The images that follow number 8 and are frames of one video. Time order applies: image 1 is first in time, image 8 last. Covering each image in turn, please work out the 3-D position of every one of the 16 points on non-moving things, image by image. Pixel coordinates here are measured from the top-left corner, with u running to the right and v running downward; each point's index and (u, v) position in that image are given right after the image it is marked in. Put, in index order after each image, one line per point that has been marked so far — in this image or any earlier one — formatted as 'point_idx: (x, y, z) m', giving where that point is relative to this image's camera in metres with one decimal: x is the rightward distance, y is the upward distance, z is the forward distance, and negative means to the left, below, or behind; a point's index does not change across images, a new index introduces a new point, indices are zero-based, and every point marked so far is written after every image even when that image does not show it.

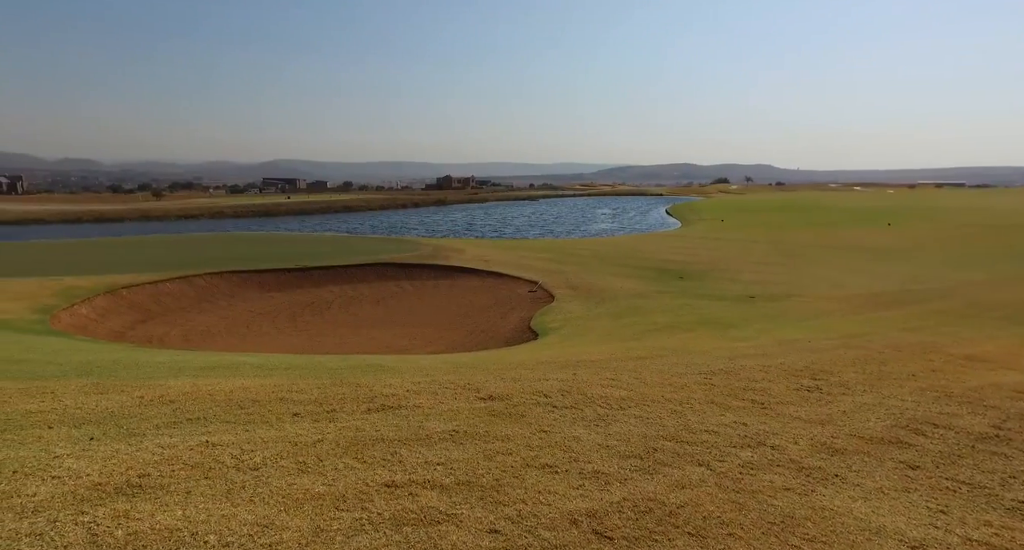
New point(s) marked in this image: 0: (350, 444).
0: (-1.3, -1.5, +5.0) m
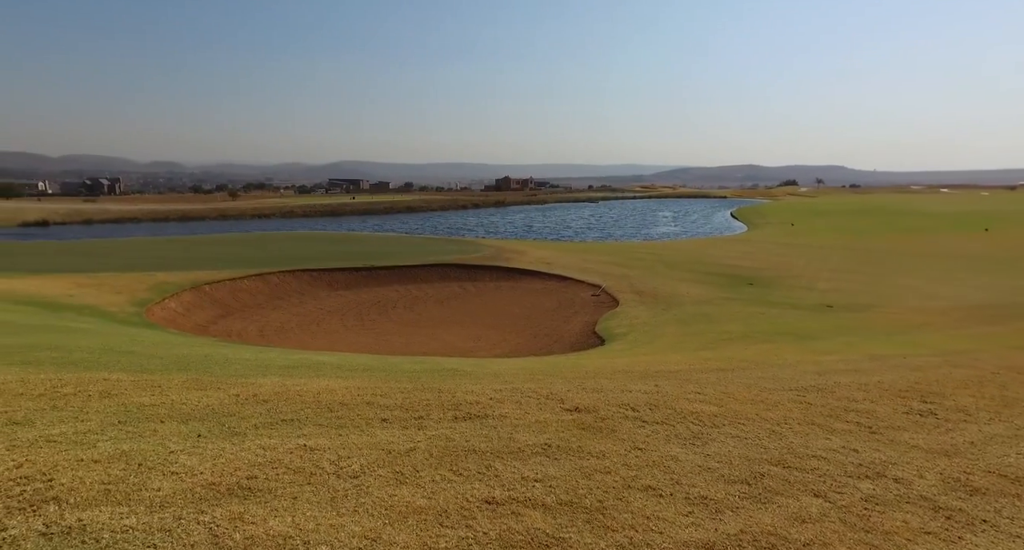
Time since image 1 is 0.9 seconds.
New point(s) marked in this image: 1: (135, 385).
0: (-0.6, -1.6, +5.0) m
1: (-4.4, -1.3, +6.8) m
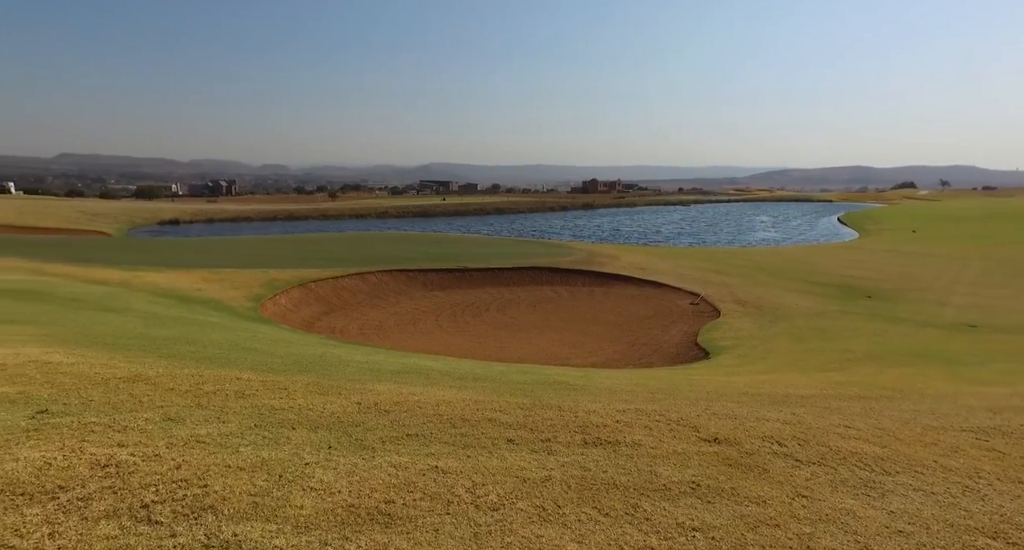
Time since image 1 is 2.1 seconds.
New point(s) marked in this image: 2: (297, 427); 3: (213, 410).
0: (+0.6, -1.7, +4.6) m
1: (-3.0, -1.4, +6.9) m
2: (-2.1, -1.5, +5.6) m
3: (-3.0, -1.4, +5.8) m
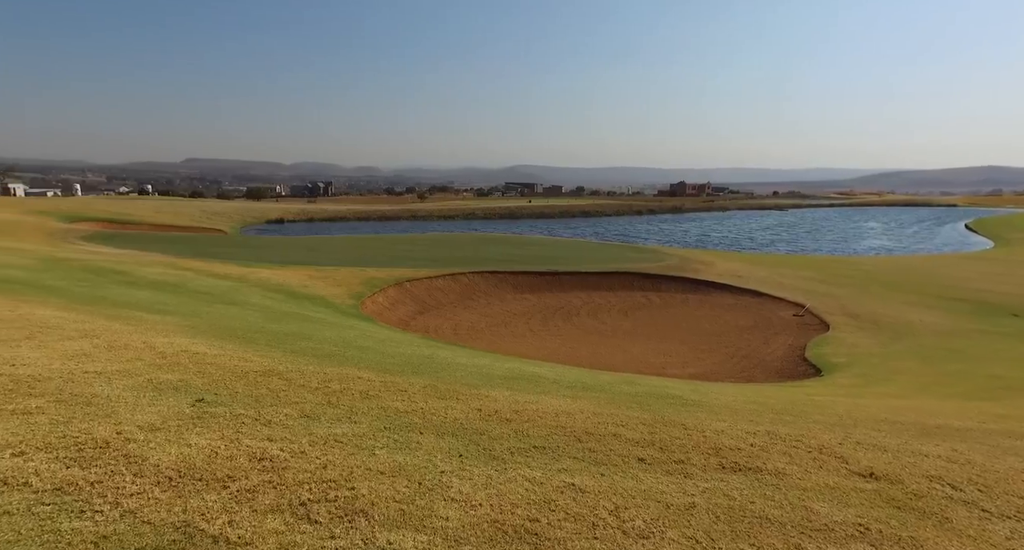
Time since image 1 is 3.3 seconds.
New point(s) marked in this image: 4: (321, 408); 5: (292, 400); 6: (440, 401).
0: (+1.6, -1.8, +4.3) m
1: (-1.6, -1.4, +7.1) m
2: (-0.9, -1.5, +5.6) m
3: (-1.8, -1.4, +6.0) m
4: (-2.0, -1.4, +6.0) m
5: (-2.4, -1.4, +6.2) m
6: (-0.9, -1.5, +6.7) m
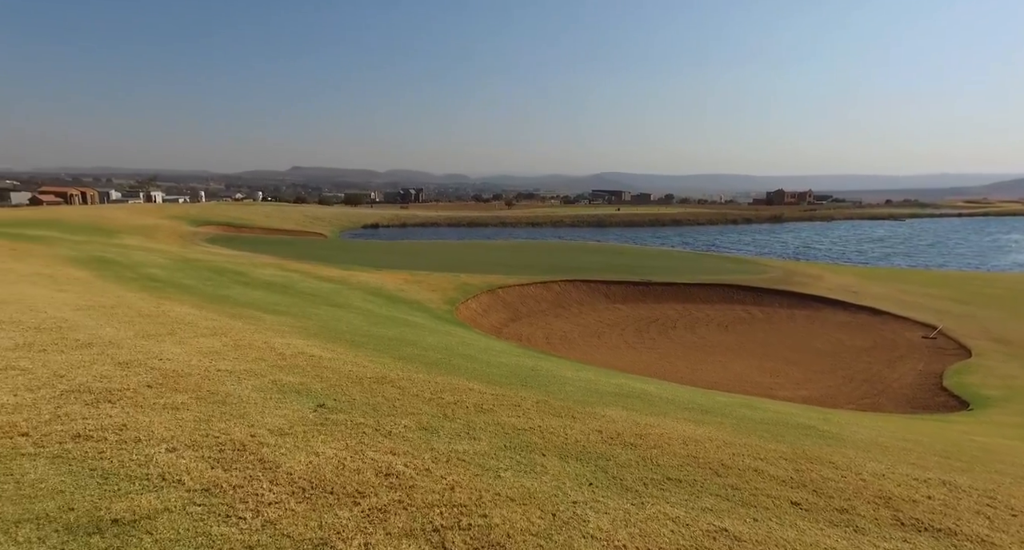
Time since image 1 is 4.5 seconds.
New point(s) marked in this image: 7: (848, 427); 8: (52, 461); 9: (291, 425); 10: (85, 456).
0: (+2.6, -2.0, +3.6) m
1: (-0.2, -1.5, +6.9) m
2: (+0.3, -1.6, +5.3) m
3: (-0.5, -1.5, +5.8) m
4: (-0.8, -1.5, +5.8) m
5: (-1.1, -1.4, +6.1) m
6: (+0.5, -1.6, +6.4) m
7: (+4.8, -2.2, +8.2) m
8: (-3.7, -1.5, +4.7) m
9: (-2.1, -1.4, +5.4) m
10: (-3.5, -1.5, +4.8) m
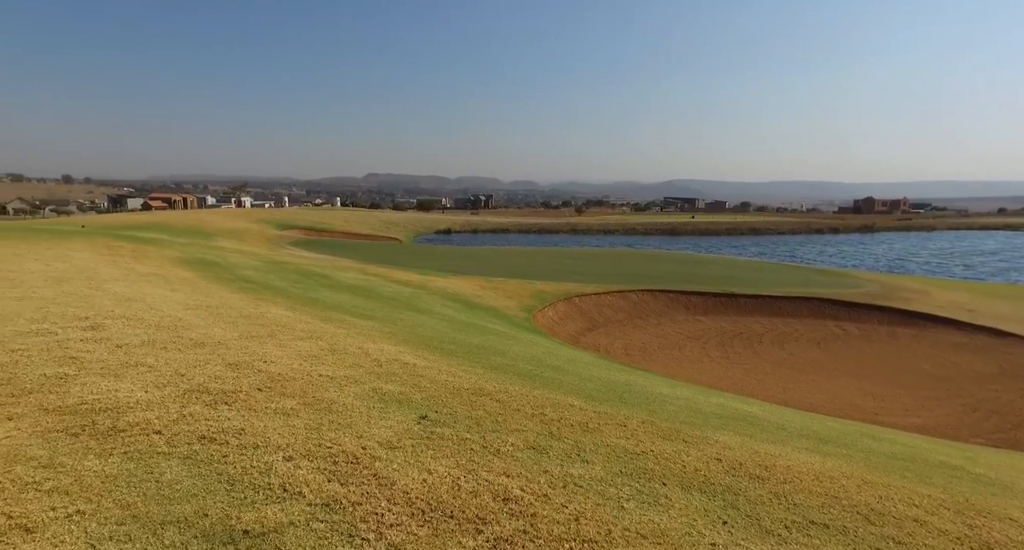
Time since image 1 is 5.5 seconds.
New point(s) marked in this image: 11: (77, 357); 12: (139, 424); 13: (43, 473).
0: (+3.4, -2.1, +3.0) m
1: (+1.0, -1.6, +6.5) m
2: (+1.3, -1.8, +4.9) m
3: (+0.5, -1.6, +5.5) m
4: (+0.3, -1.6, +5.5) m
5: (0.0, -1.5, +5.8) m
6: (+1.6, -1.7, +6.0) m
7: (+6.1, -2.4, +7.3) m
8: (-2.7, -1.6, +4.8) m
9: (-1.0, -1.5, +5.2) m
10: (-2.5, -1.6, +4.8) m
11: (-5.7, -1.1, +7.5) m
12: (-3.6, -1.5, +5.6) m
13: (-3.8, -1.6, +4.8) m
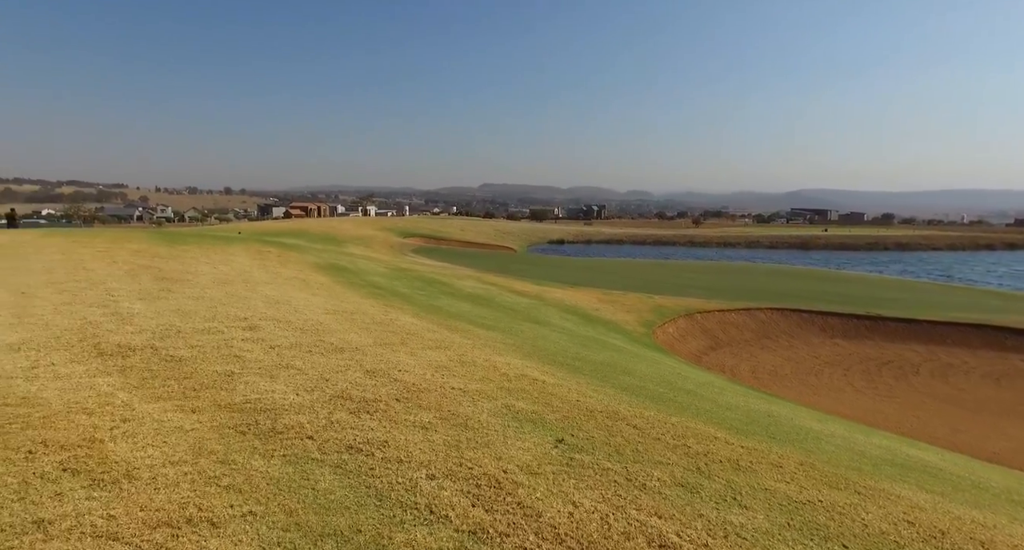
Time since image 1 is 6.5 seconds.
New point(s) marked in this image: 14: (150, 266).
0: (+4.1, -2.4, +2.0) m
1: (+2.5, -1.9, +5.9) m
2: (+2.4, -2.0, +4.2) m
3: (+1.8, -1.8, +5.0) m
4: (+1.6, -1.8, +5.1) m
5: (+1.4, -1.7, +5.4) m
6: (+2.9, -2.0, +5.2) m
7: (+7.6, -2.8, +5.7) m
8: (-1.5, -1.7, +4.9) m
9: (+0.2, -1.6, +5.0) m
10: (-1.3, -1.7, +4.9) m
11: (-3.9, -1.1, +8.2) m
12: (-2.2, -1.6, +5.9) m
13: (-2.6, -1.7, +5.1) m
14: (-9.8, +0.3, +15.5) m
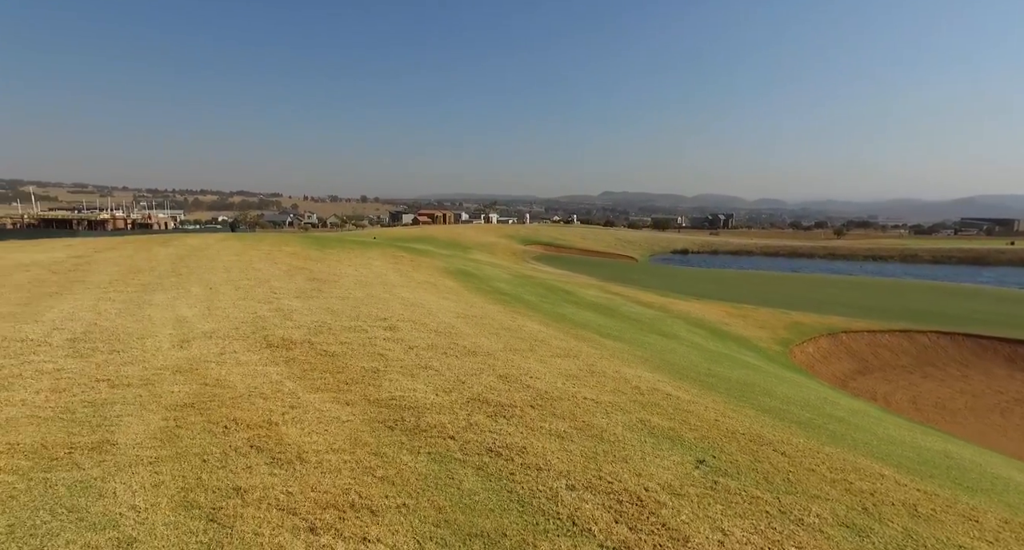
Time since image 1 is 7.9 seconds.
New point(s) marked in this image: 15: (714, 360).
0: (+4.6, -2.5, +1.0) m
1: (+3.8, -2.0, +5.2) m
2: (+3.4, -2.1, +3.6) m
3: (+3.0, -2.0, +4.4) m
4: (+2.7, -1.9, +4.6) m
5: (+2.6, -1.9, +4.9) m
6: (+4.1, -2.1, +4.5) m
7: (+8.7, -3.1, +3.9) m
8: (-0.3, -1.7, +5.0) m
9: (+1.4, -1.7, +4.8) m
10: (-0.1, -1.7, +5.0) m
11: (-2.0, -1.2, +8.7) m
12: (-0.8, -1.6, +6.1) m
13: (-1.3, -1.7, +5.4) m
14: (-6.2, +0.2, +17.1) m
15: (+4.4, -1.9, +12.7) m
